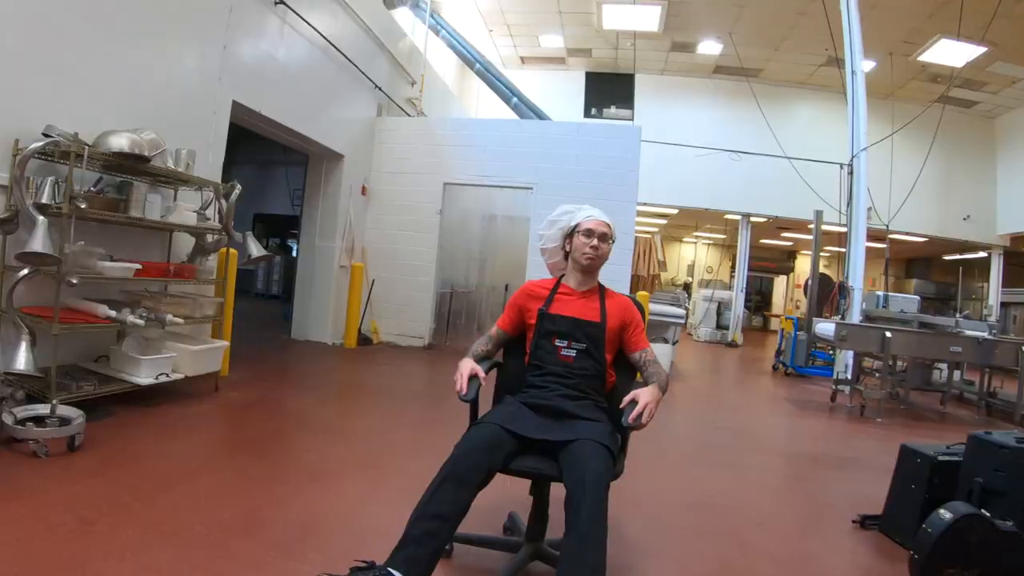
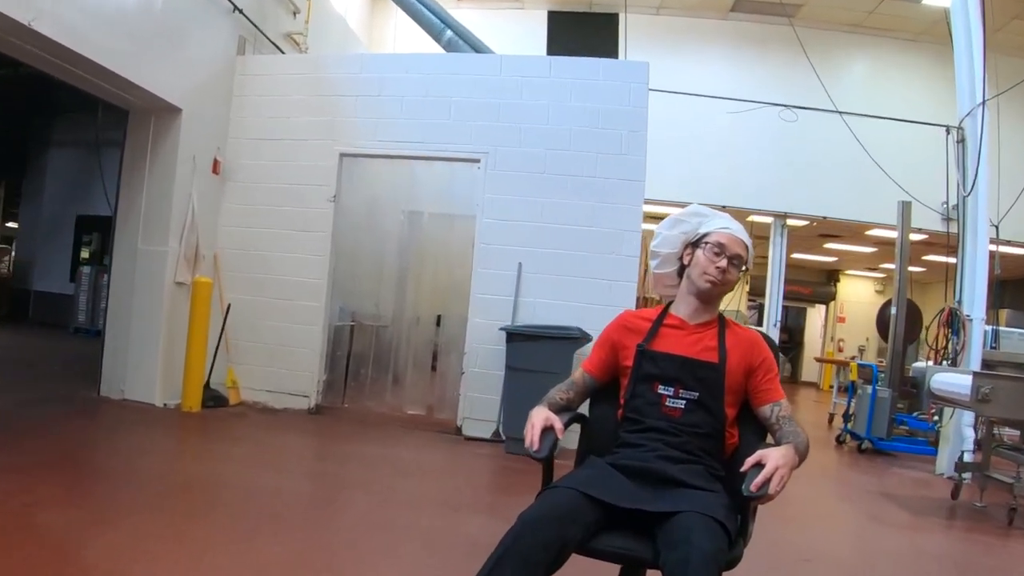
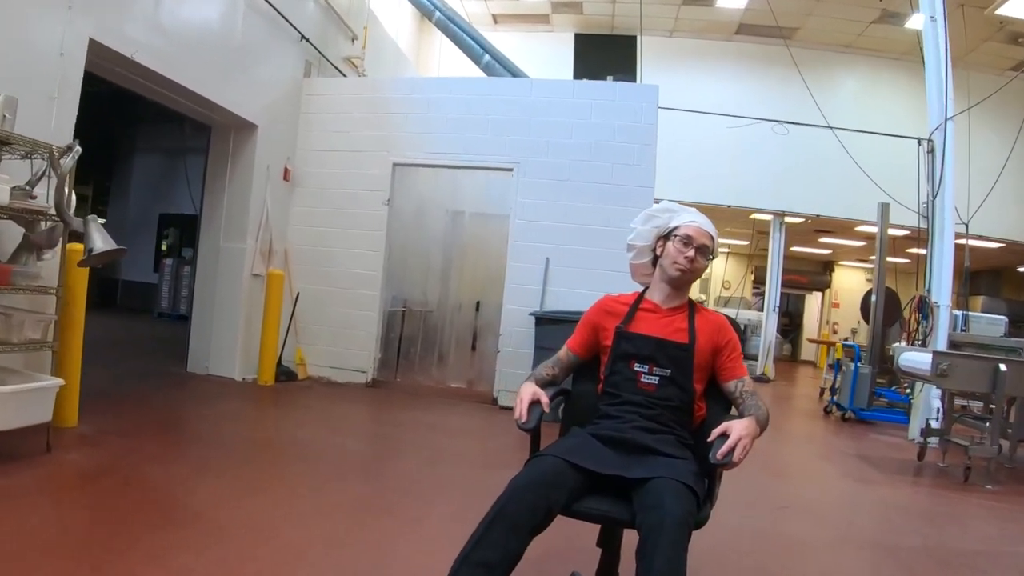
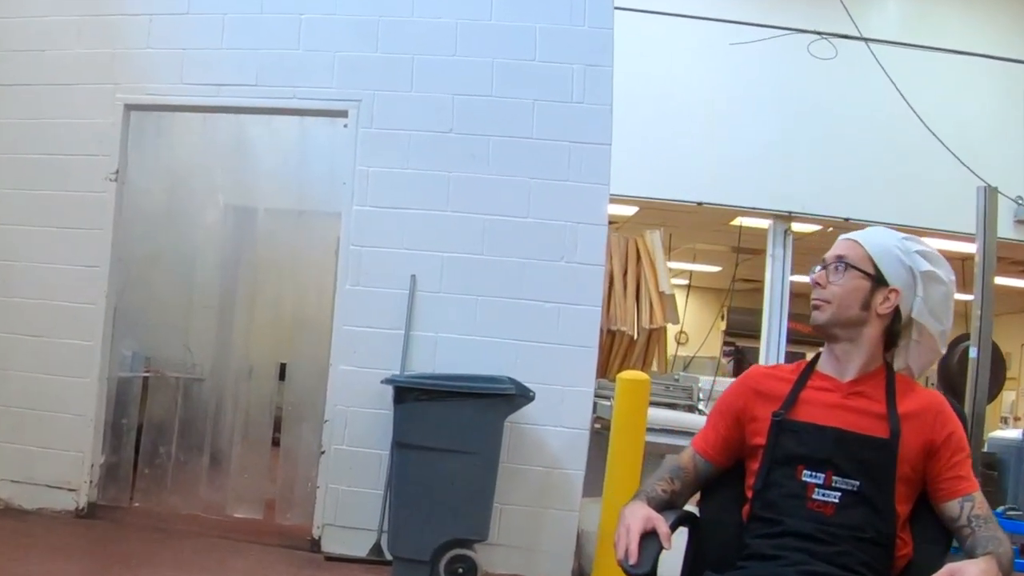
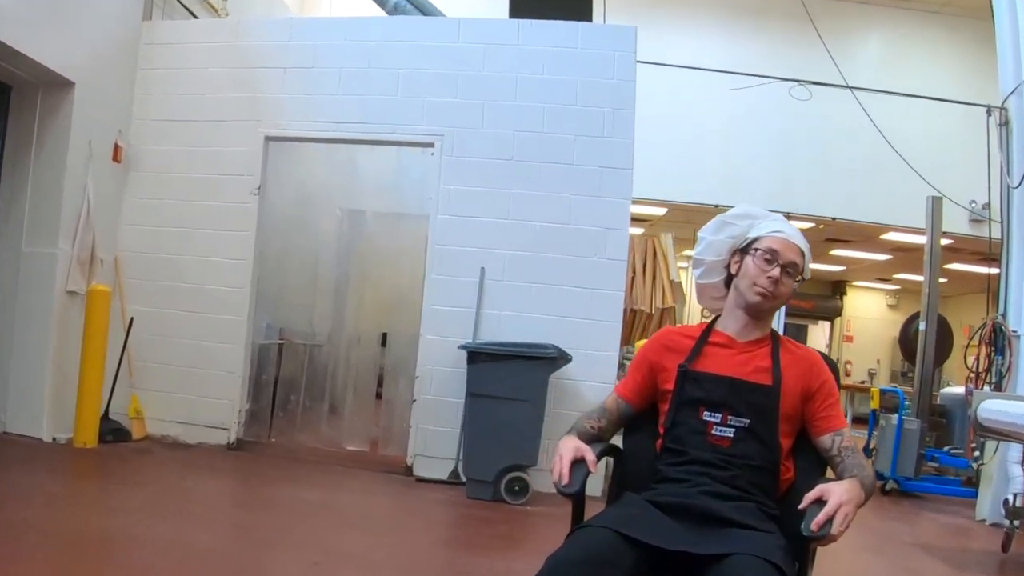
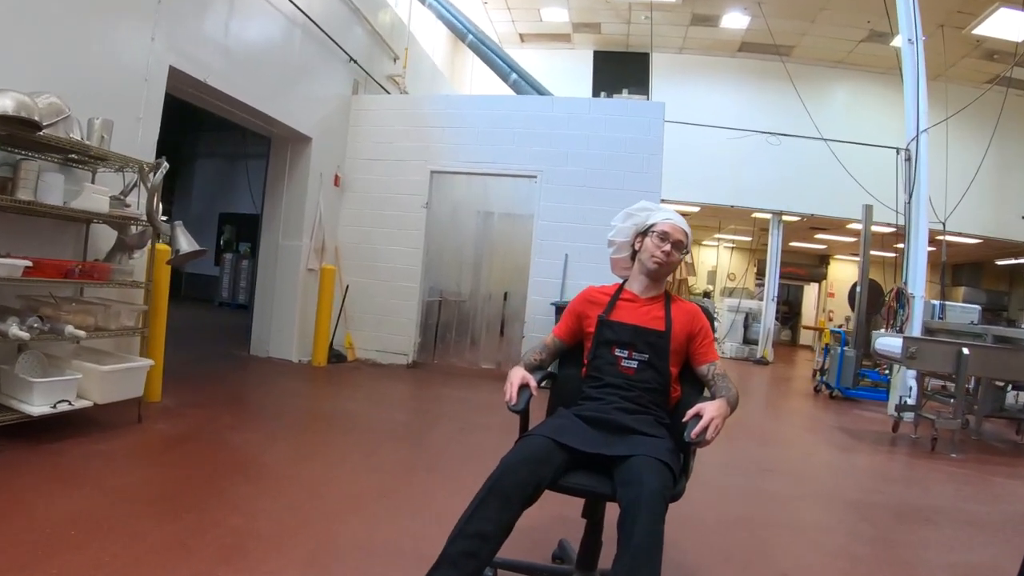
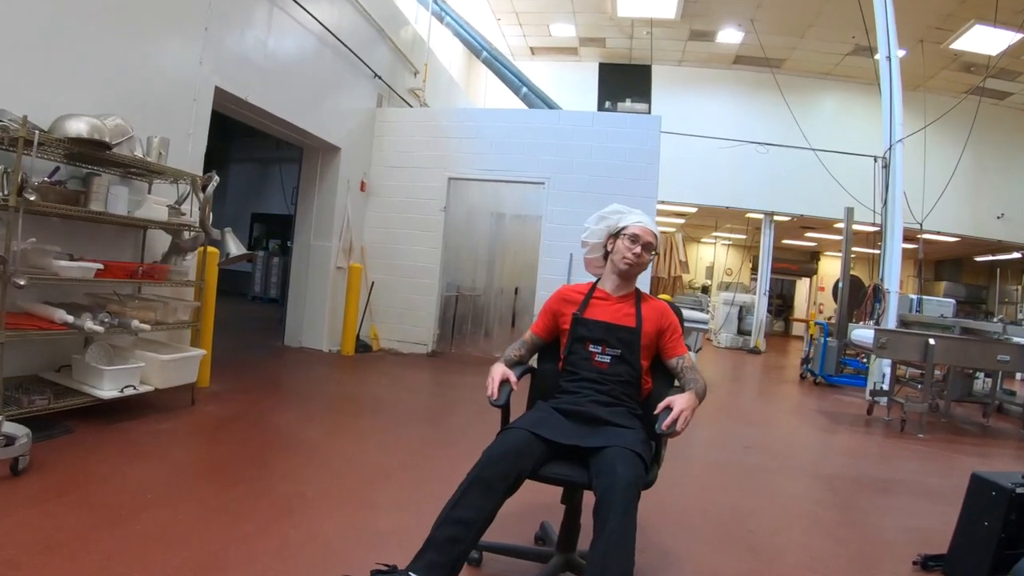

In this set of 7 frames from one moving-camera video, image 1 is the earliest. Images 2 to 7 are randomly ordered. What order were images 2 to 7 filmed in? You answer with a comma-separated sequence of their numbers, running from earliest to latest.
7, 6, 3, 2, 5, 4
